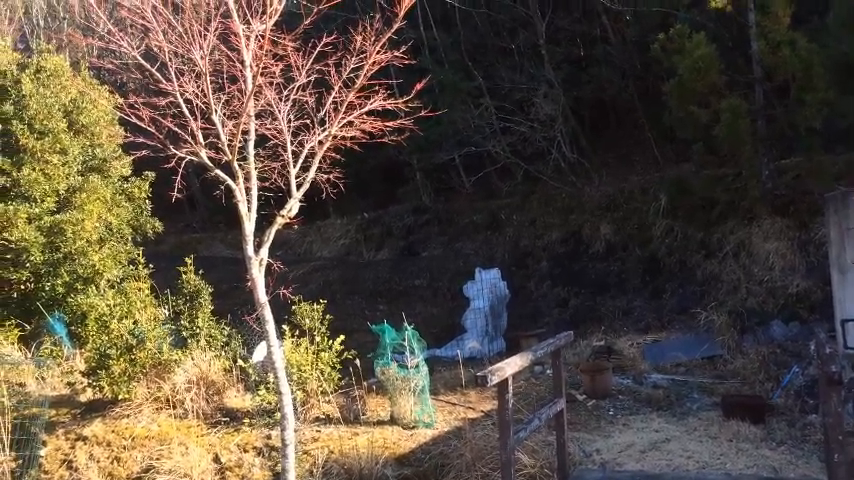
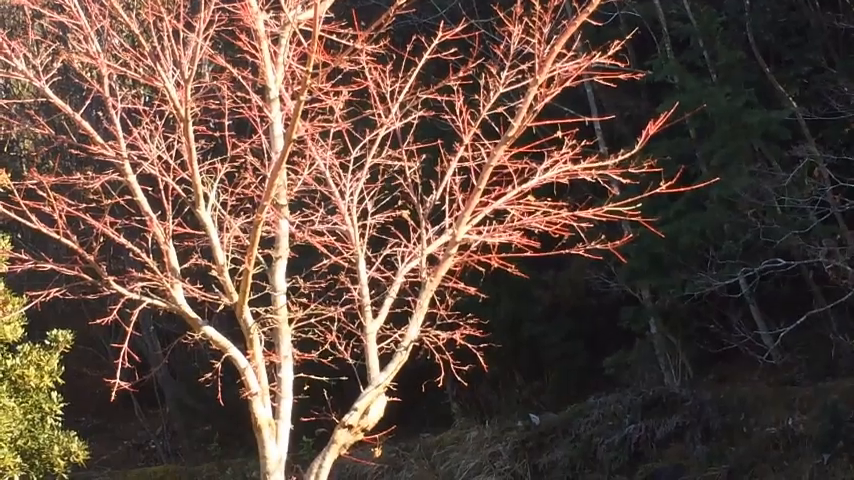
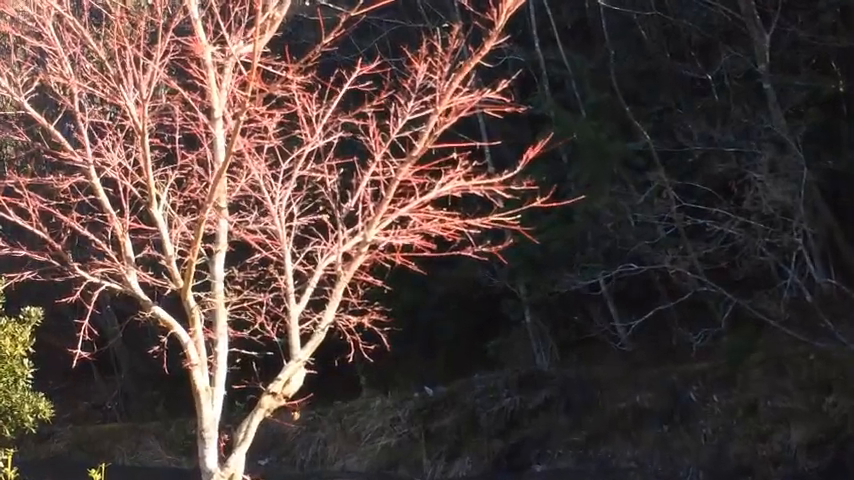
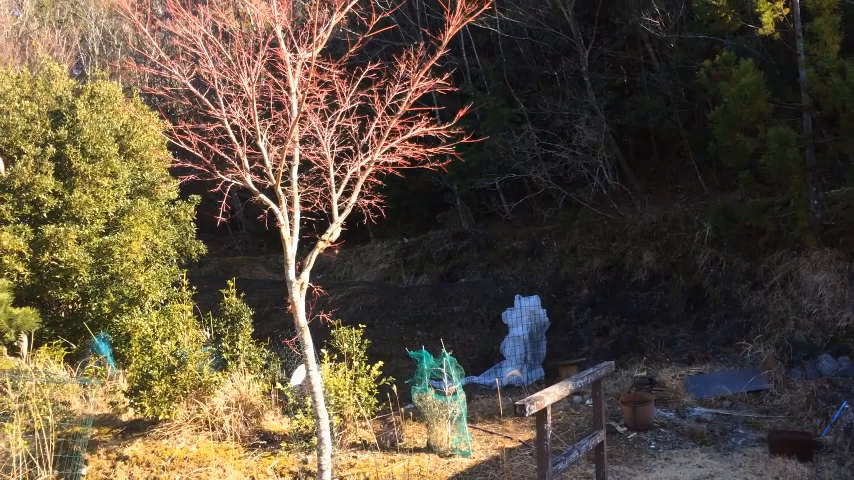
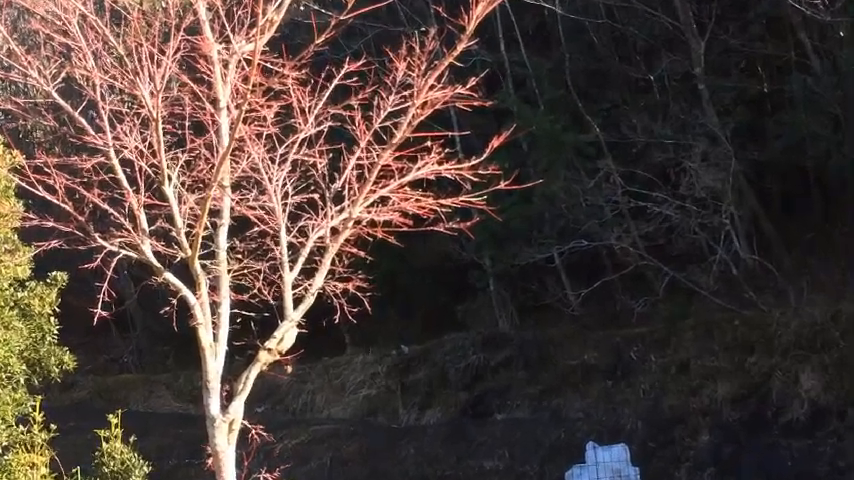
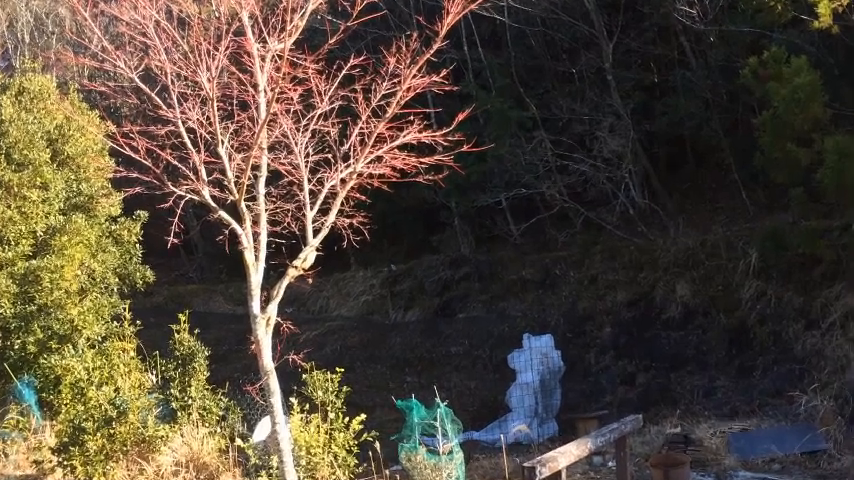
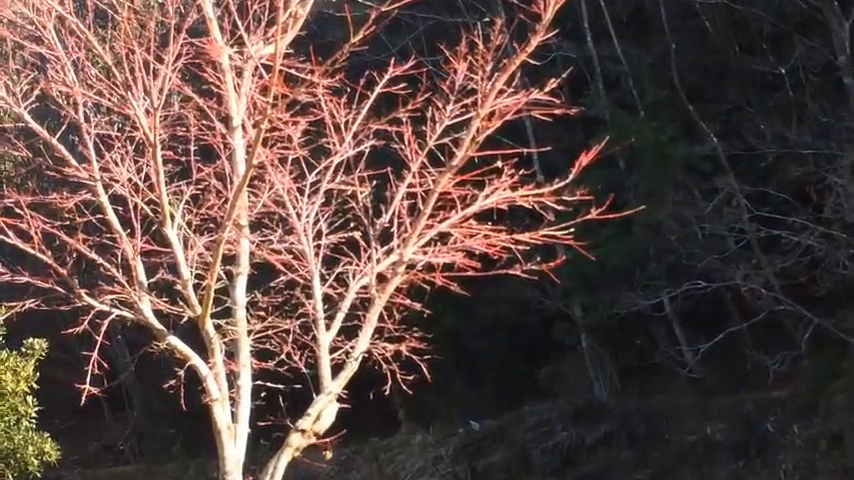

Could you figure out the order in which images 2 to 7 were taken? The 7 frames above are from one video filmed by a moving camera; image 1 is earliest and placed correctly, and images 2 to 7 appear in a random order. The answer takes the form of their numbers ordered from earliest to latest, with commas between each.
4, 6, 5, 3, 7, 2
